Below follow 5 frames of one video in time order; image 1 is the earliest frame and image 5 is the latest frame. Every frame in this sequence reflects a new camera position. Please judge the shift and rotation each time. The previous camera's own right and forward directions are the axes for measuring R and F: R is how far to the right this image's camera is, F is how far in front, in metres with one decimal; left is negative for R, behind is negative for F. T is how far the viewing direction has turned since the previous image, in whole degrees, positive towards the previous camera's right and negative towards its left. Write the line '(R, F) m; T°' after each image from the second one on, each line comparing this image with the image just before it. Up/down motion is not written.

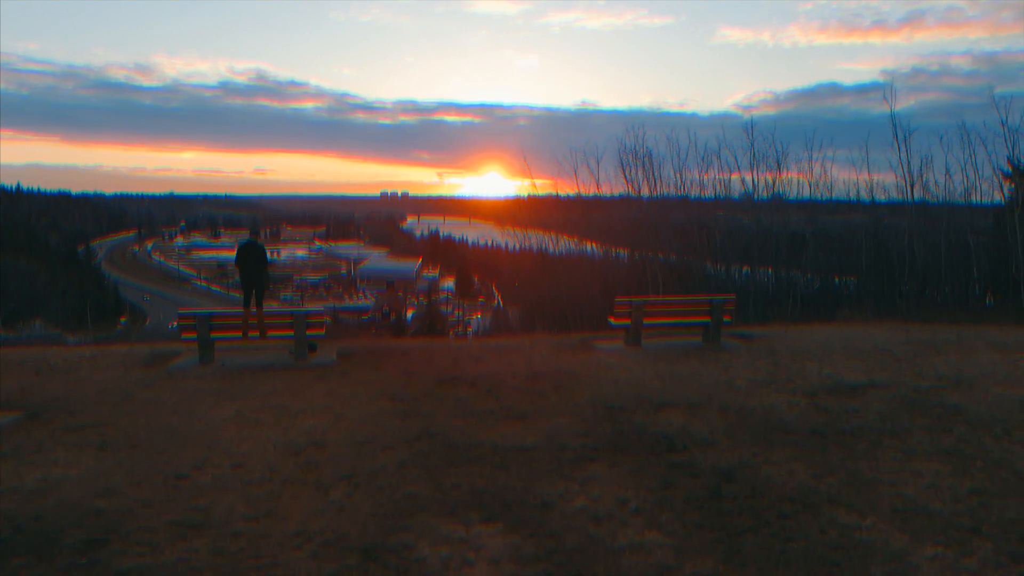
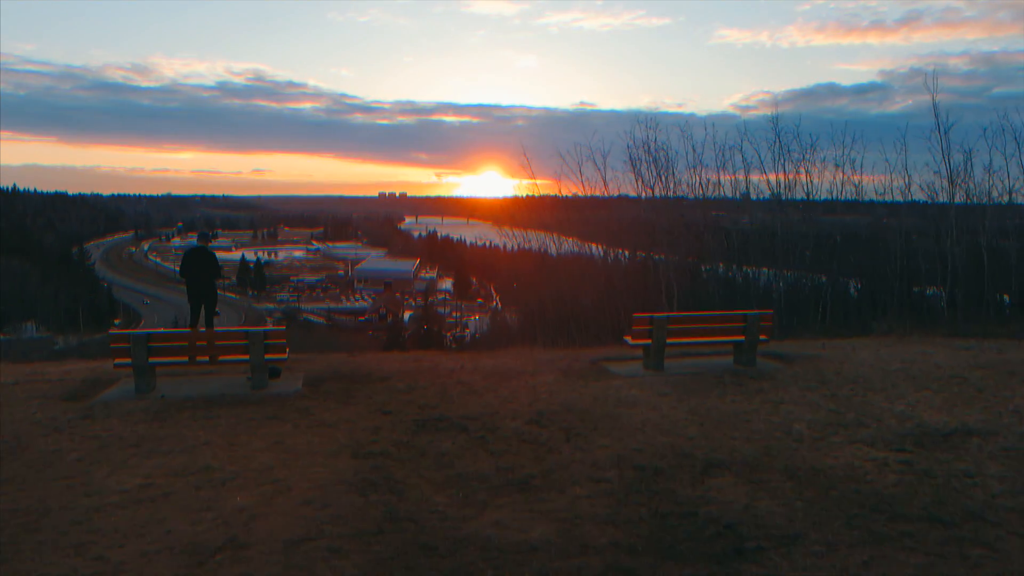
(0.0, +0.5) m; 0°
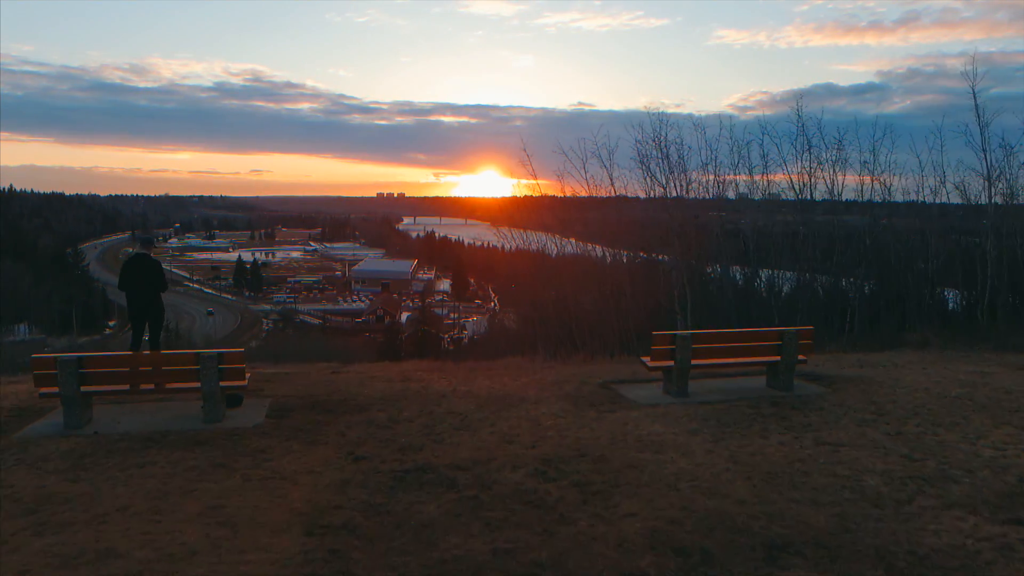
(0.0, +0.4) m; 0°
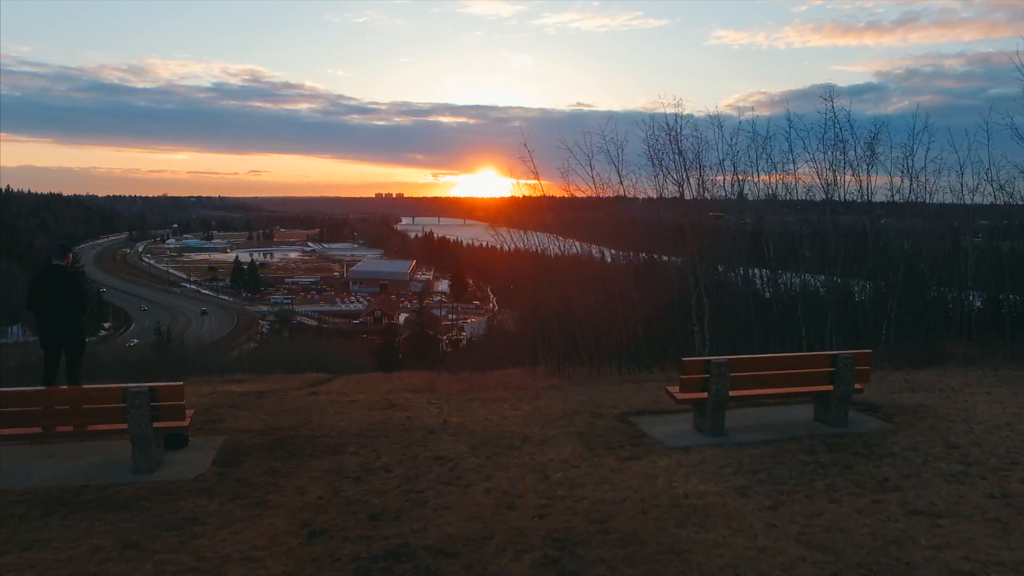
(0.0, +0.4) m; 0°
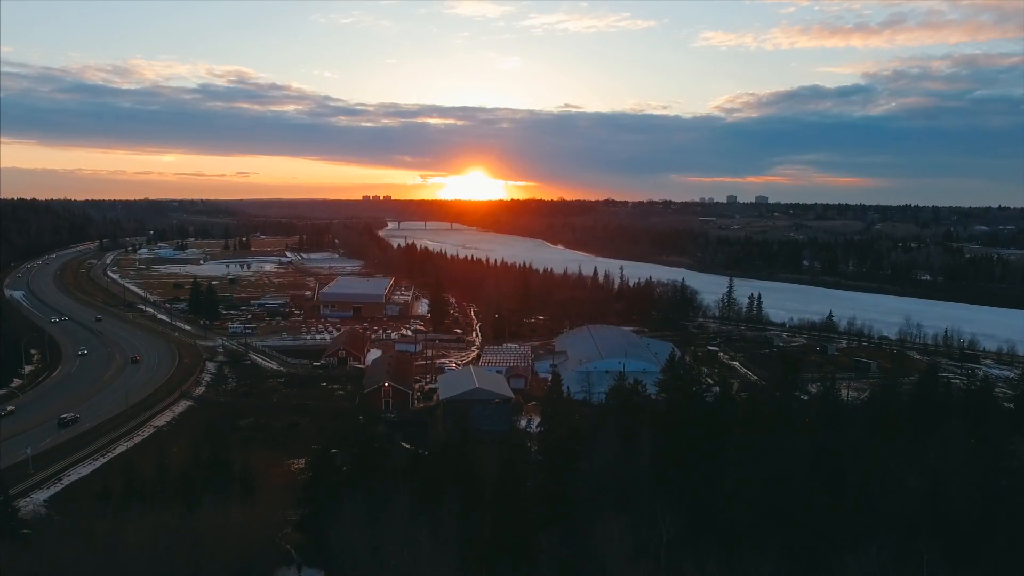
(+0.3, +6.1) m; +1°
